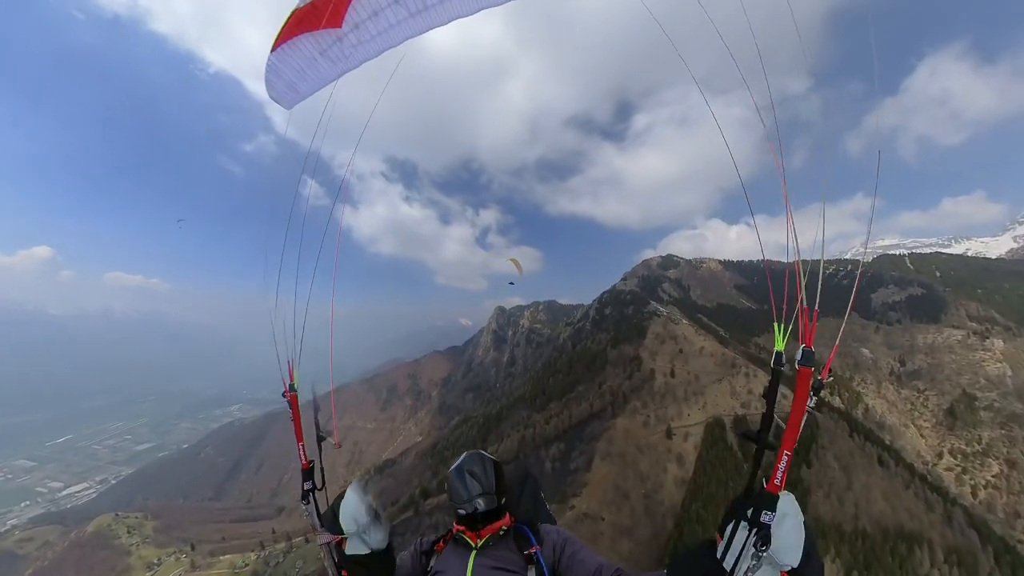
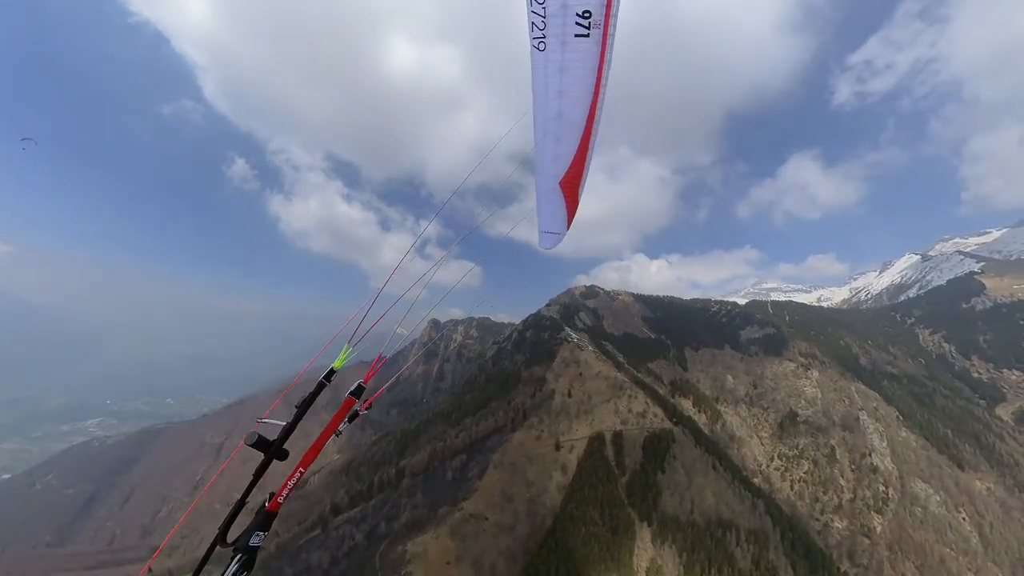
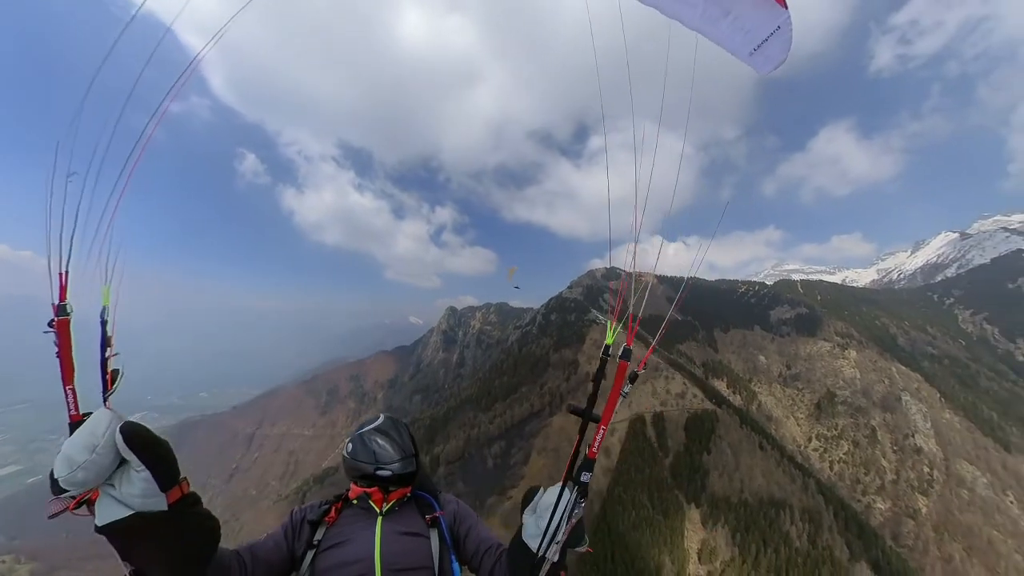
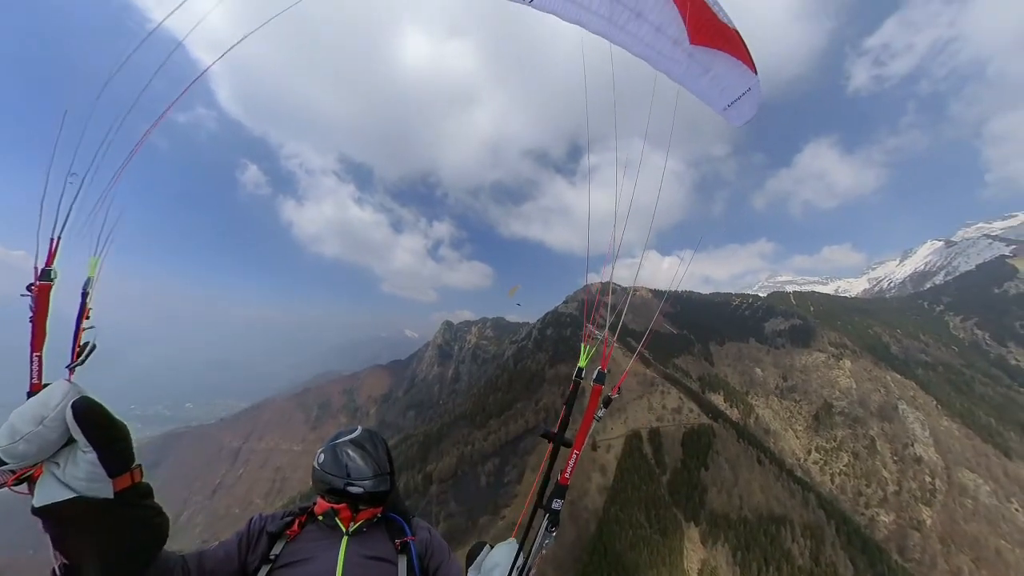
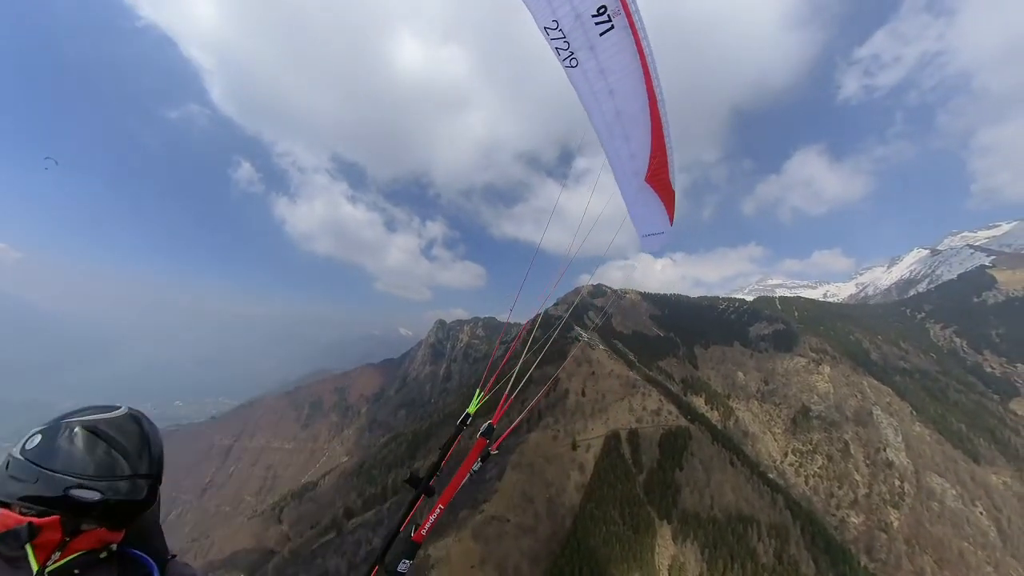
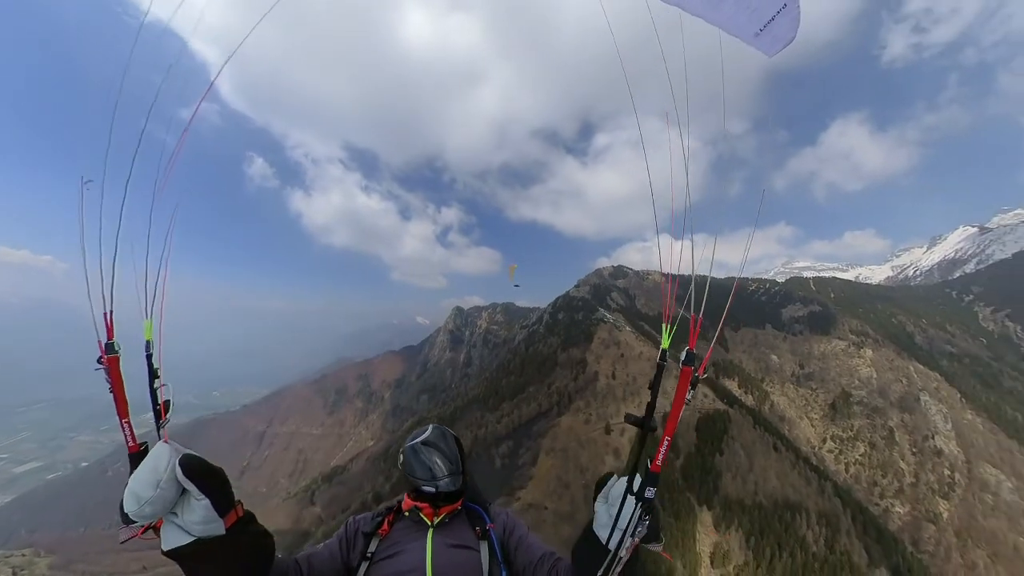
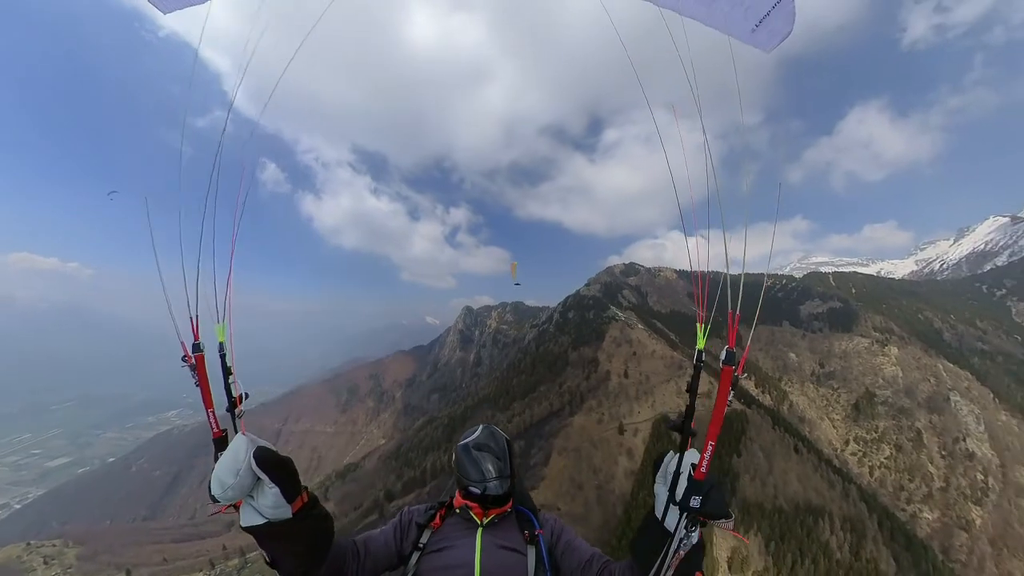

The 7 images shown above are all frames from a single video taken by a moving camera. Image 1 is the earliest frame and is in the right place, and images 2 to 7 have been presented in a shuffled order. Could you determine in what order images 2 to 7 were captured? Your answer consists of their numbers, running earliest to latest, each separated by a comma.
7, 6, 3, 4, 5, 2
